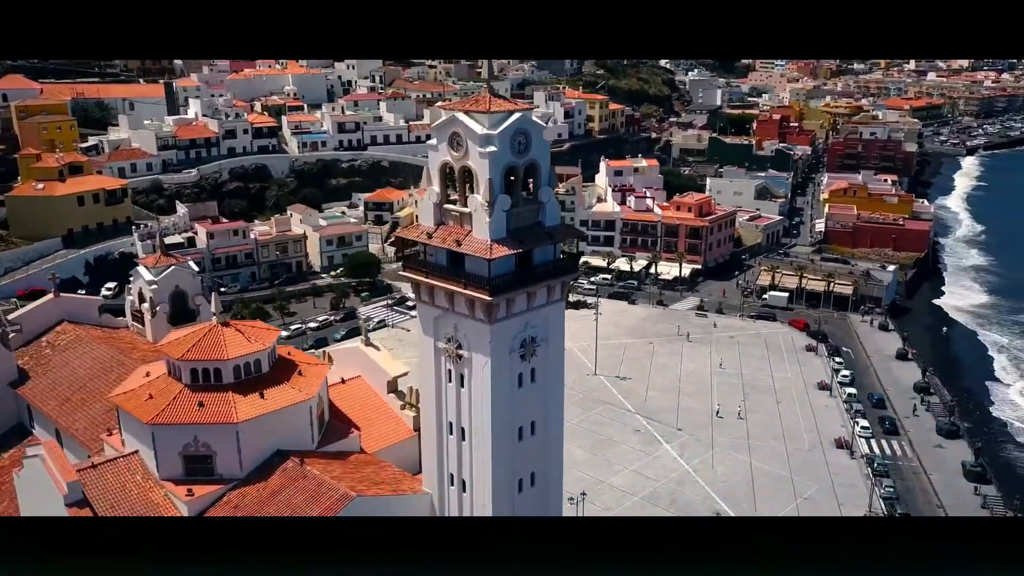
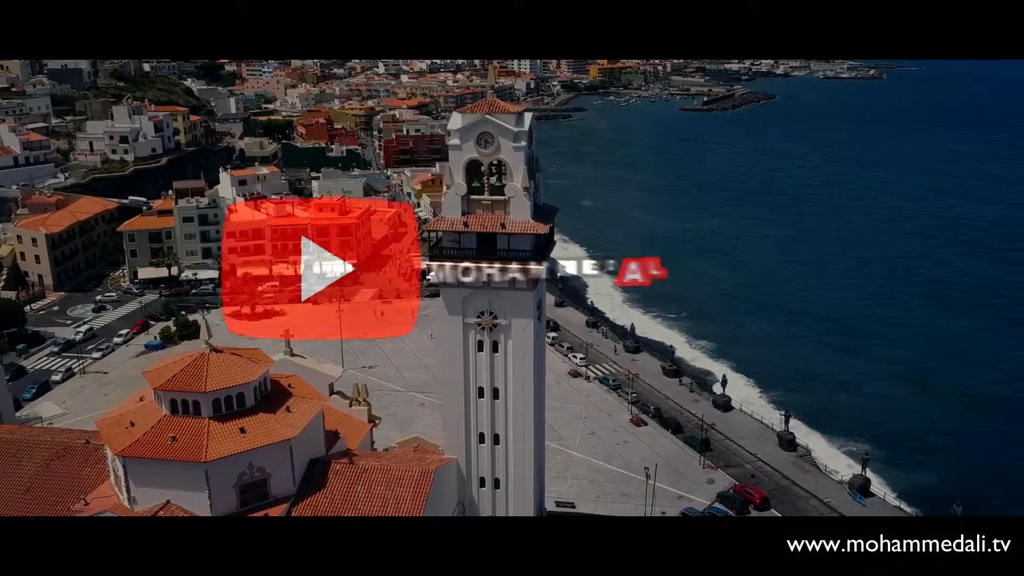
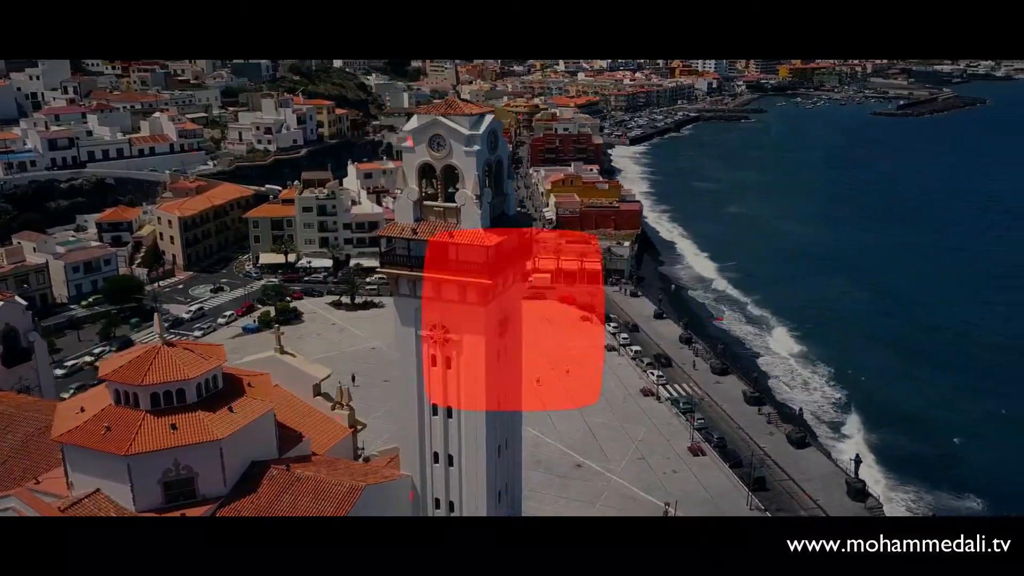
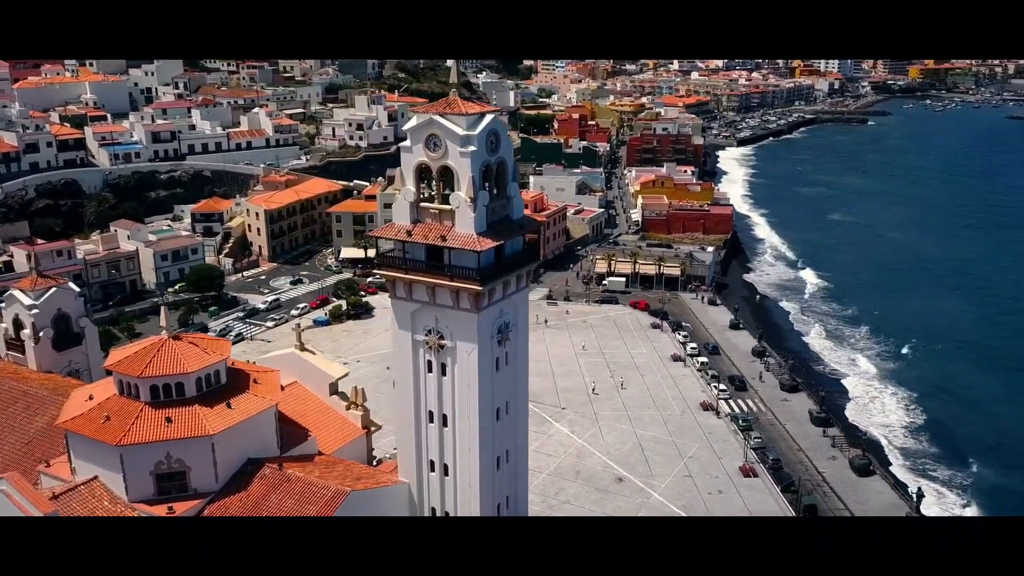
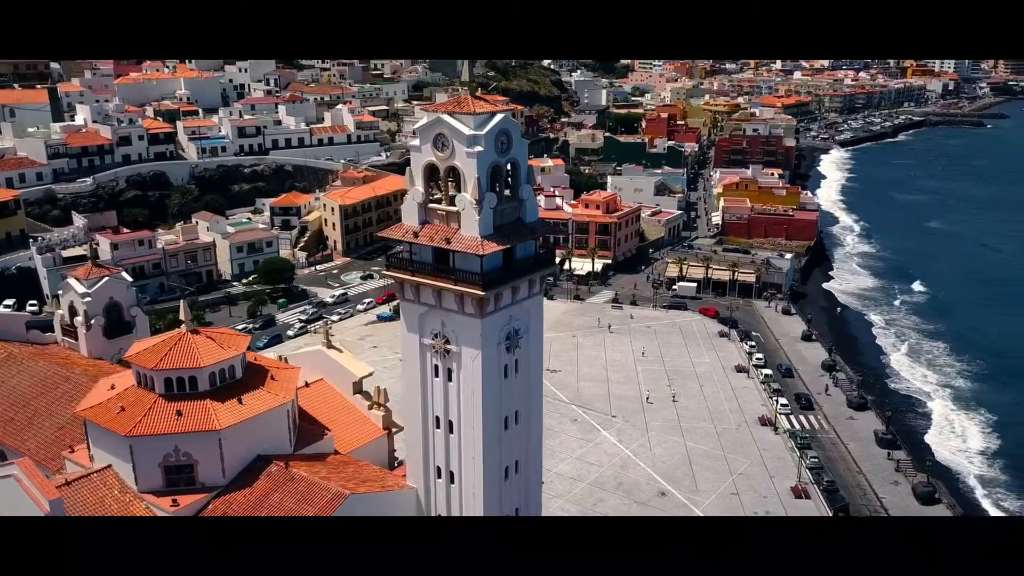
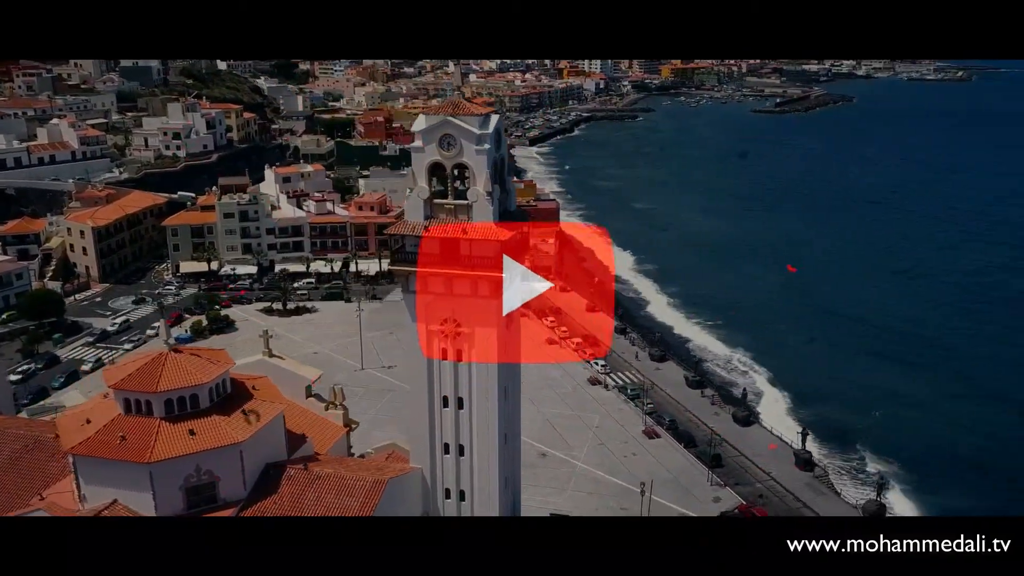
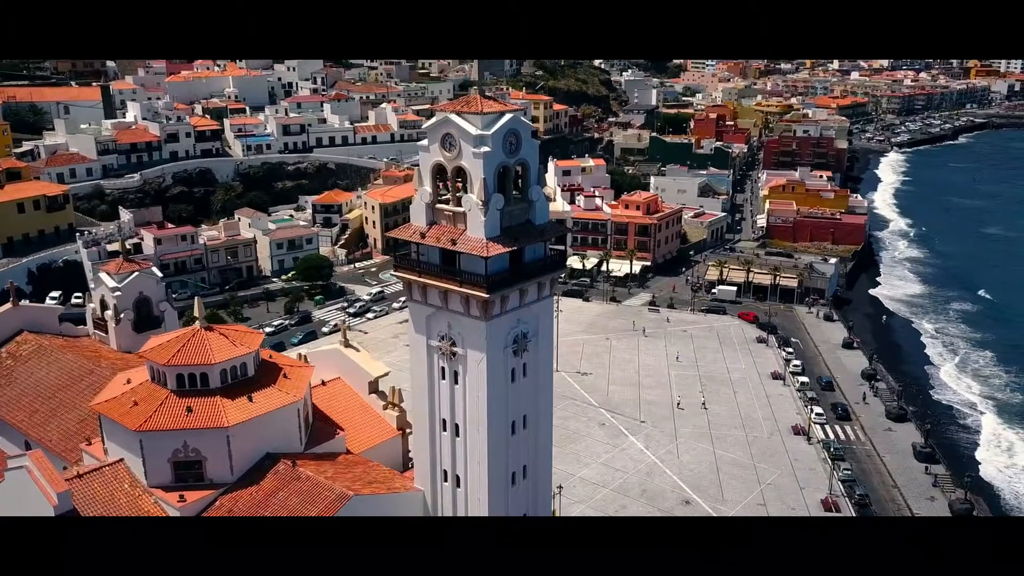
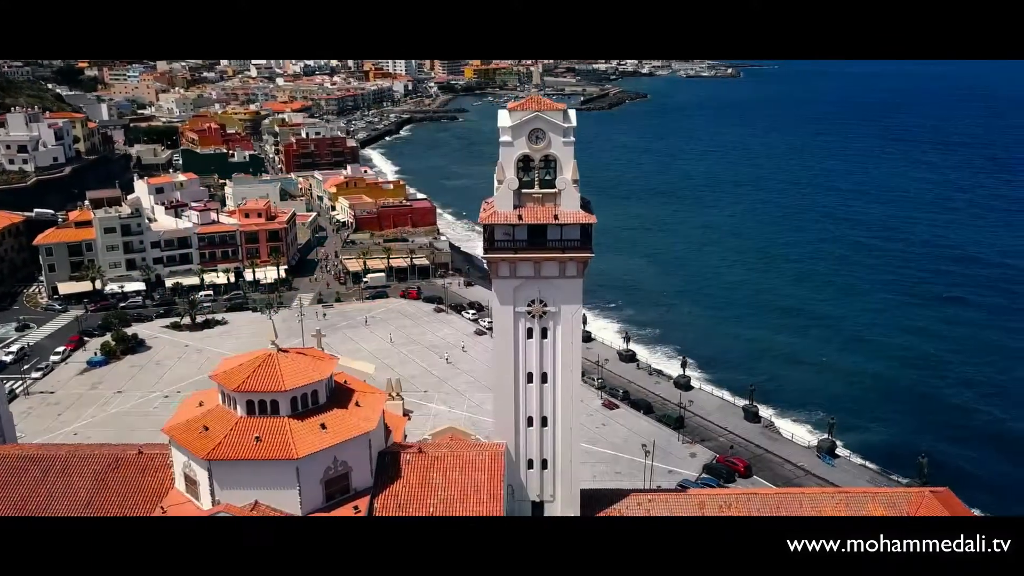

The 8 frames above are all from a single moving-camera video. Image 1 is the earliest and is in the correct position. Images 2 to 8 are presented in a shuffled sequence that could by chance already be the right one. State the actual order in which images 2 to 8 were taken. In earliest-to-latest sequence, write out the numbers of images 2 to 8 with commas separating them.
7, 5, 4, 3, 6, 2, 8
